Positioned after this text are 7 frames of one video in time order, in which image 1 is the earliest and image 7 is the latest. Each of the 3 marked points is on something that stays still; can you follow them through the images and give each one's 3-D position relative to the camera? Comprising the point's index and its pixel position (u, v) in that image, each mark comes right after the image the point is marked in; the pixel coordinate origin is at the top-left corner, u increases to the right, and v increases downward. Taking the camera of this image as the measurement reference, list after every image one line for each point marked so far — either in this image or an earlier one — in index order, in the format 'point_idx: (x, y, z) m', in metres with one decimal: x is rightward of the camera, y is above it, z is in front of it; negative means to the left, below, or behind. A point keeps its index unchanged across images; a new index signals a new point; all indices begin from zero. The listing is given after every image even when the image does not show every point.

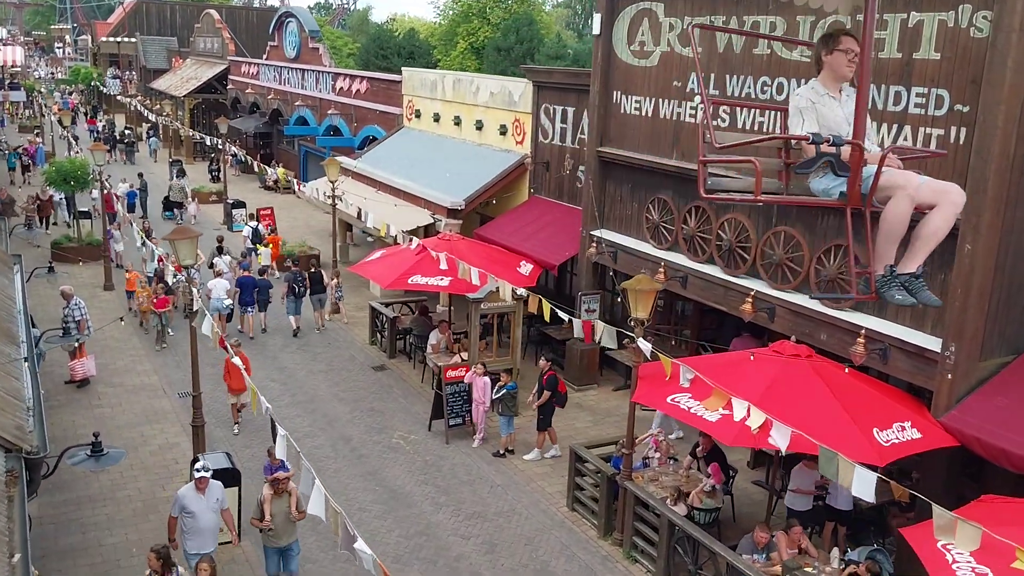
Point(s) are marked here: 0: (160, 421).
0: (-5.1, -1.9, +14.1) m
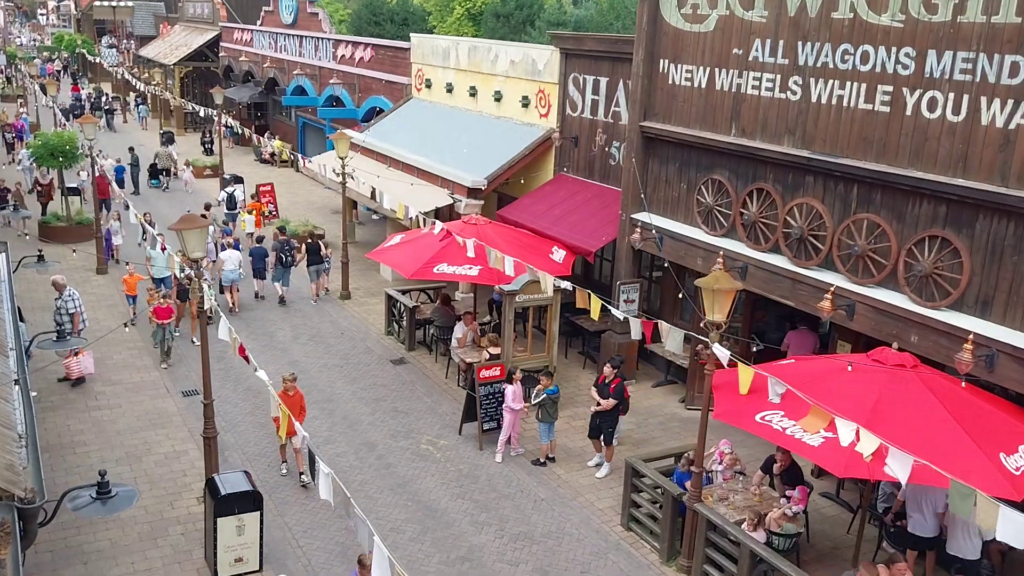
0: (-4.6, -1.8, +12.8) m
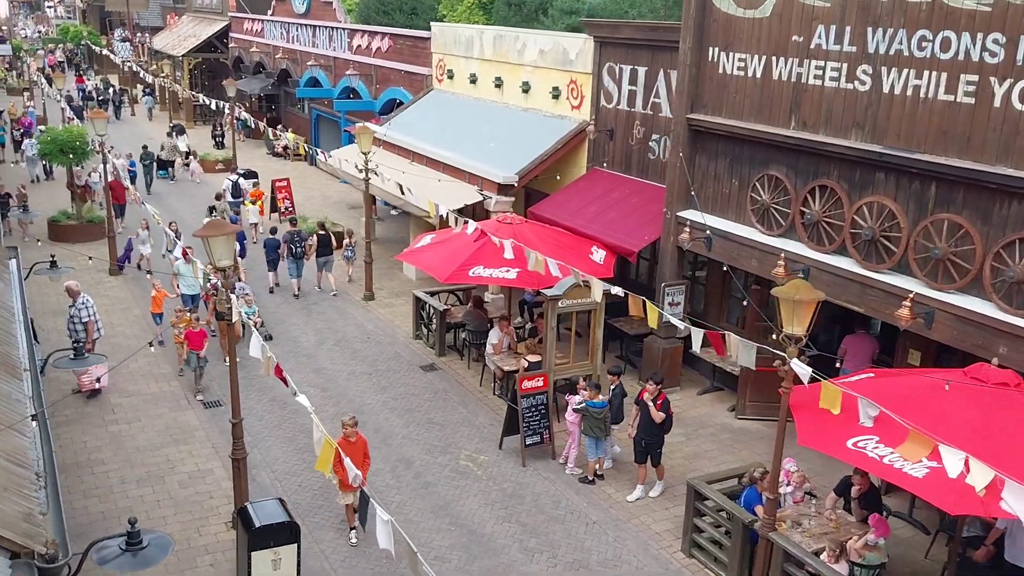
0: (-4.0, -1.9, +12.1) m
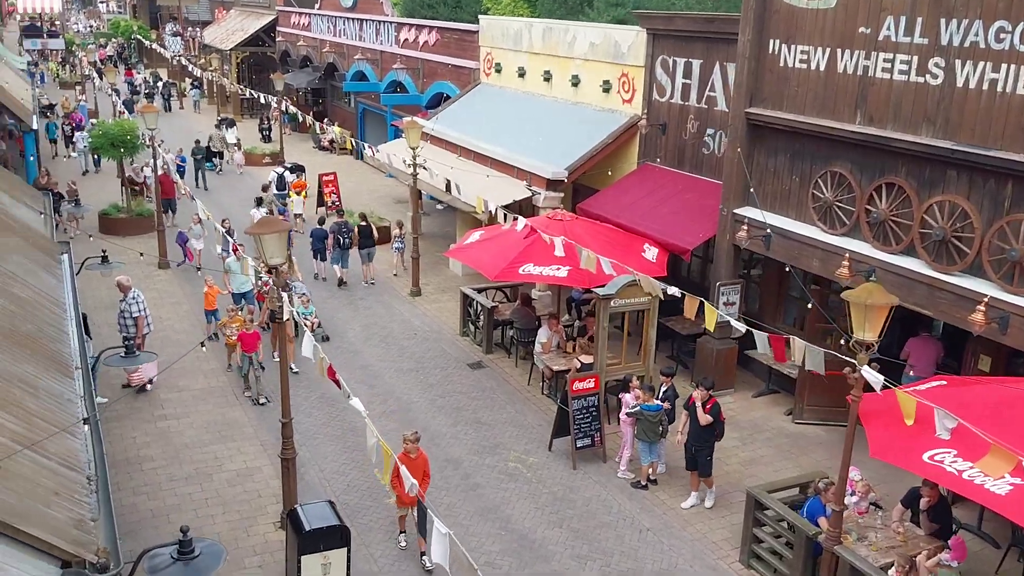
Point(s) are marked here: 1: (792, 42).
0: (-3.4, -1.9, +12.0) m
1: (+3.4, +3.0, +11.8) m
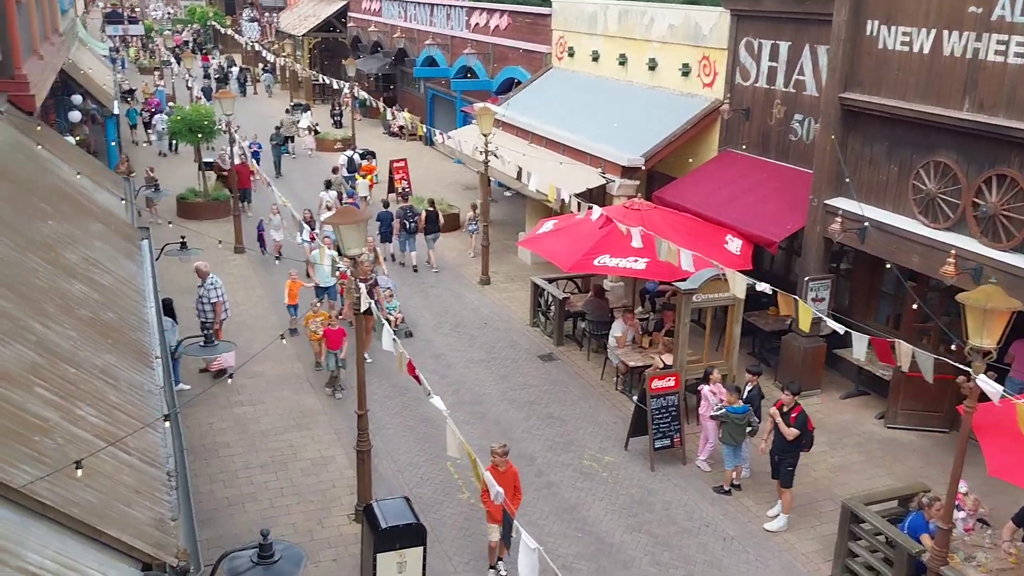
0: (-2.5, -1.7, +11.8) m
1: (+4.3, +3.0, +11.0) m
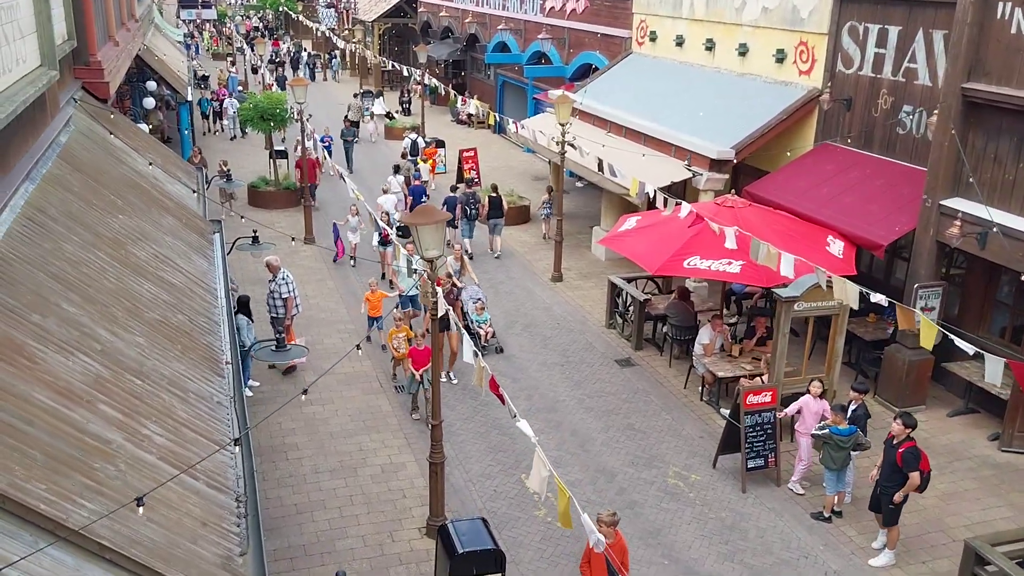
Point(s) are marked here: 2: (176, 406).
0: (-1.6, -1.7, +11.2) m
1: (+5.3, +2.9, +10.0) m
2: (-2.1, -0.7, +5.9) m
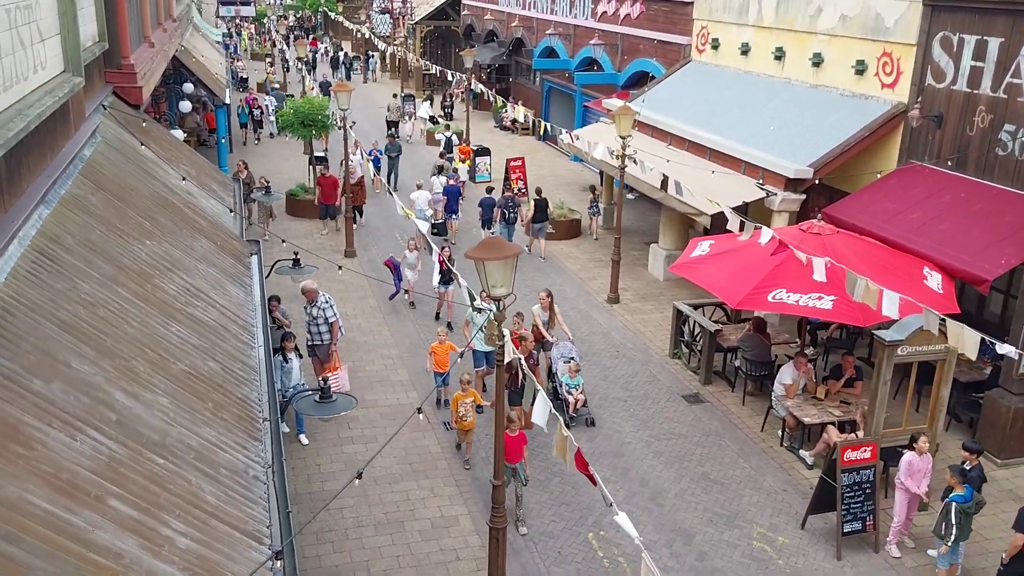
0: (-1.0, -2.0, +10.2) m
1: (+6.0, +2.4, +8.7) m
2: (-1.6, -1.0, +4.9) m
